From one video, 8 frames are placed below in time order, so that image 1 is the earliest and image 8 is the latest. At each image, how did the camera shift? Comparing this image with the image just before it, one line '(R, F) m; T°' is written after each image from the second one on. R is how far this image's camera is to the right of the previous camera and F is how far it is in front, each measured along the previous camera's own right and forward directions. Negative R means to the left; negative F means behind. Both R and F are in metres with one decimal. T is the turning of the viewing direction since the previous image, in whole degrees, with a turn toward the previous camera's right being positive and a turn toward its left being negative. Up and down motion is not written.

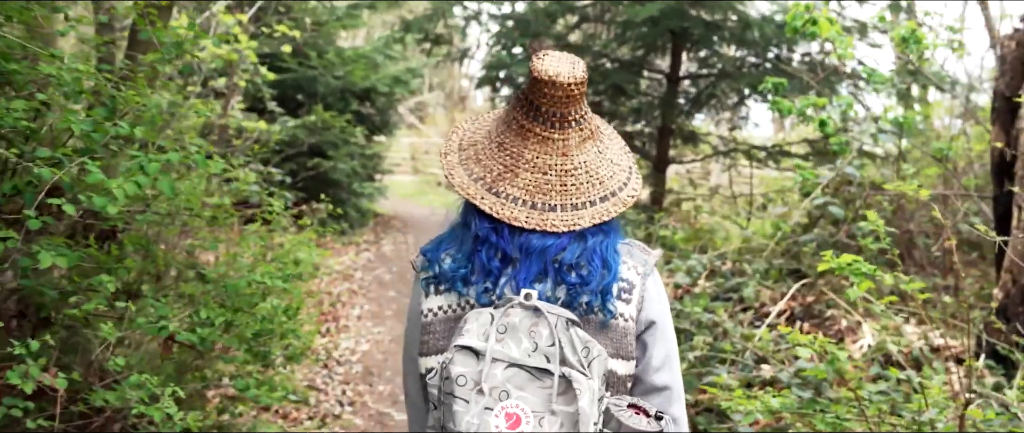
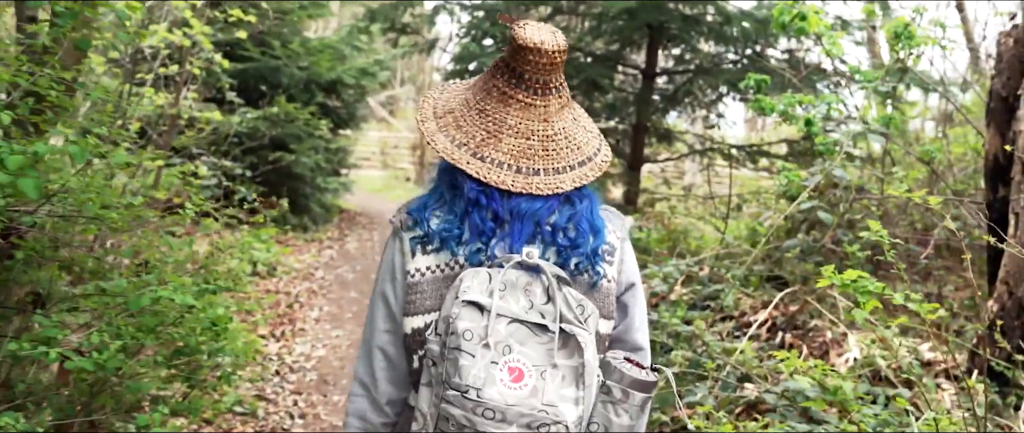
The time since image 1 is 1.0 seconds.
(0.0, +0.3) m; +2°
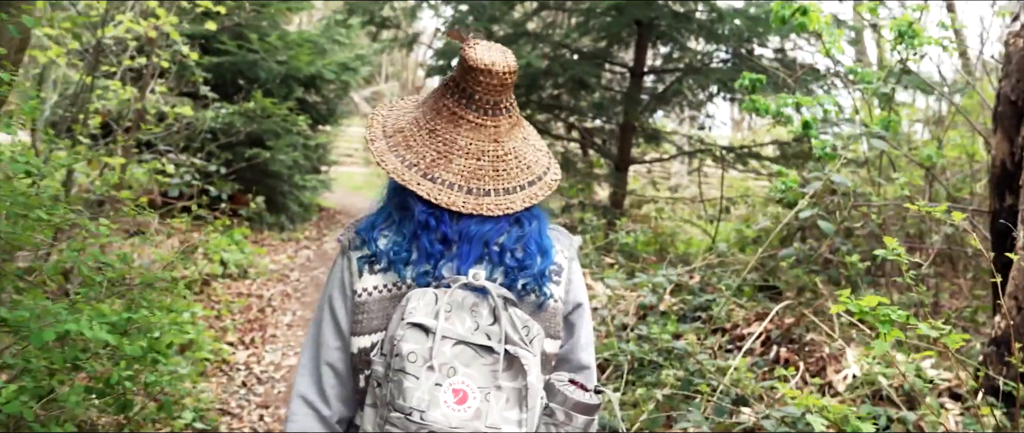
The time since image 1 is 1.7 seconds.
(0.0, +0.3) m; +1°
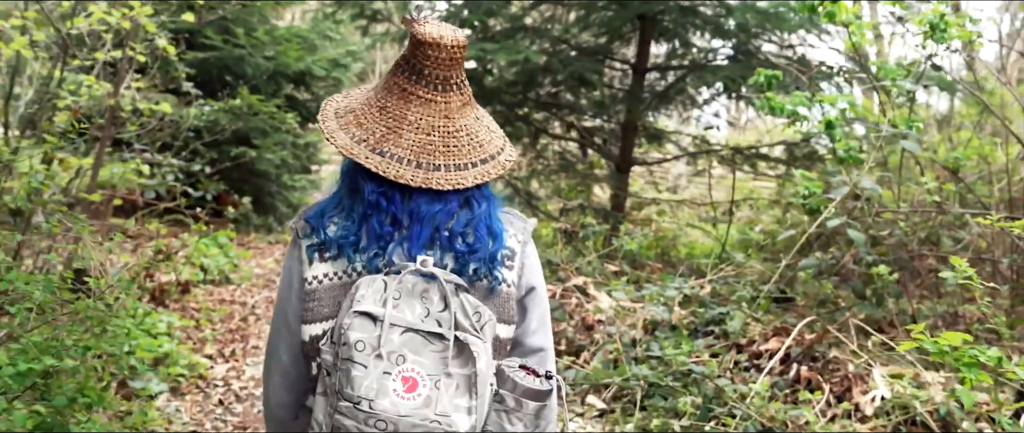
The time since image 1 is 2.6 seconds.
(0.0, +0.3) m; 0°
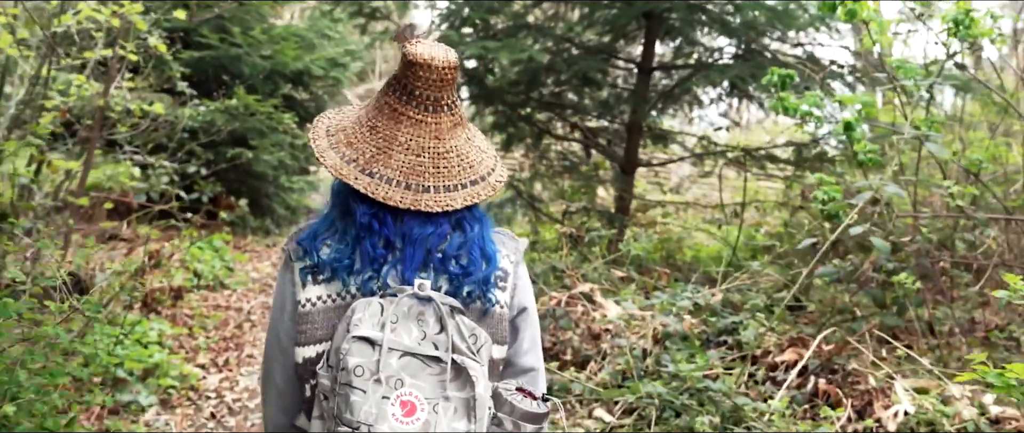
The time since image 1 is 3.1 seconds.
(0.0, +0.2) m; 0°
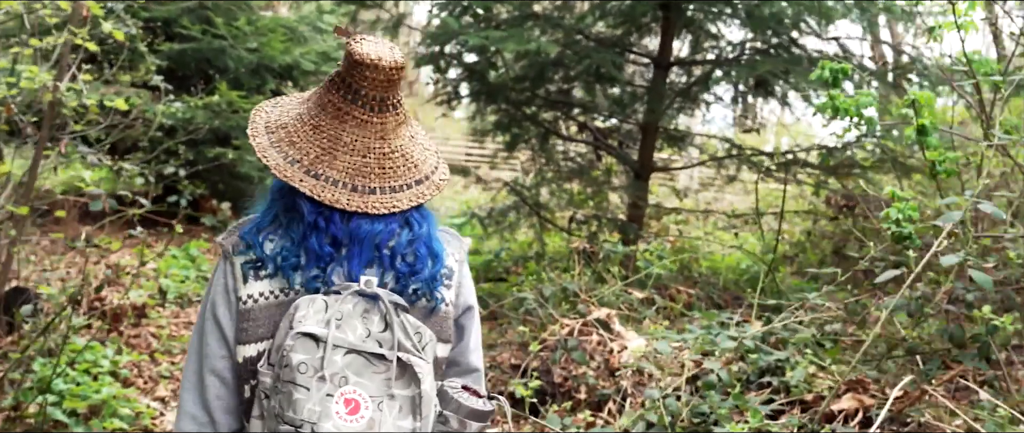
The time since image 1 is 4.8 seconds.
(0.0, +0.6) m; 0°
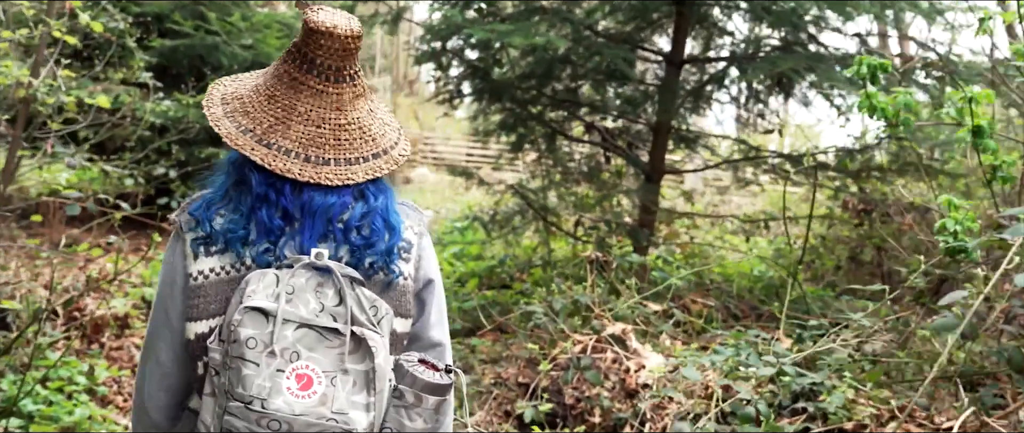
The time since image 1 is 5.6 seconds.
(0.0, +0.3) m; 0°
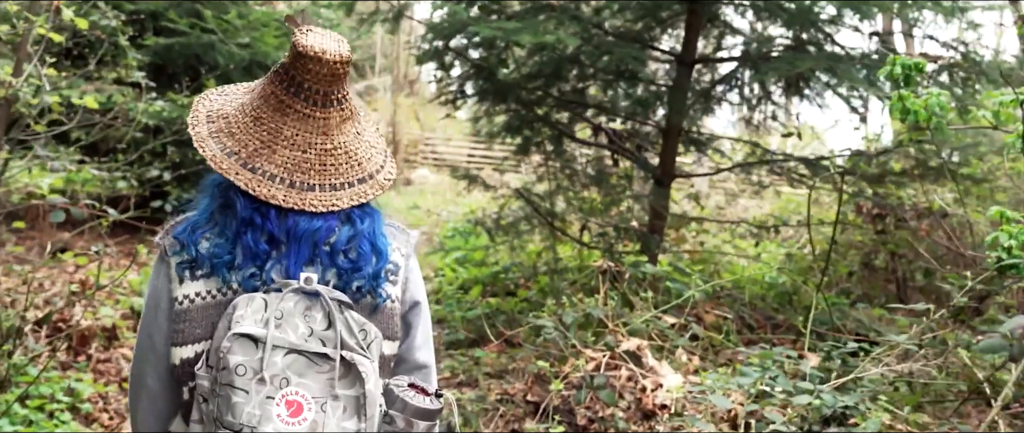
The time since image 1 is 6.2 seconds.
(0.0, +0.2) m; 0°
